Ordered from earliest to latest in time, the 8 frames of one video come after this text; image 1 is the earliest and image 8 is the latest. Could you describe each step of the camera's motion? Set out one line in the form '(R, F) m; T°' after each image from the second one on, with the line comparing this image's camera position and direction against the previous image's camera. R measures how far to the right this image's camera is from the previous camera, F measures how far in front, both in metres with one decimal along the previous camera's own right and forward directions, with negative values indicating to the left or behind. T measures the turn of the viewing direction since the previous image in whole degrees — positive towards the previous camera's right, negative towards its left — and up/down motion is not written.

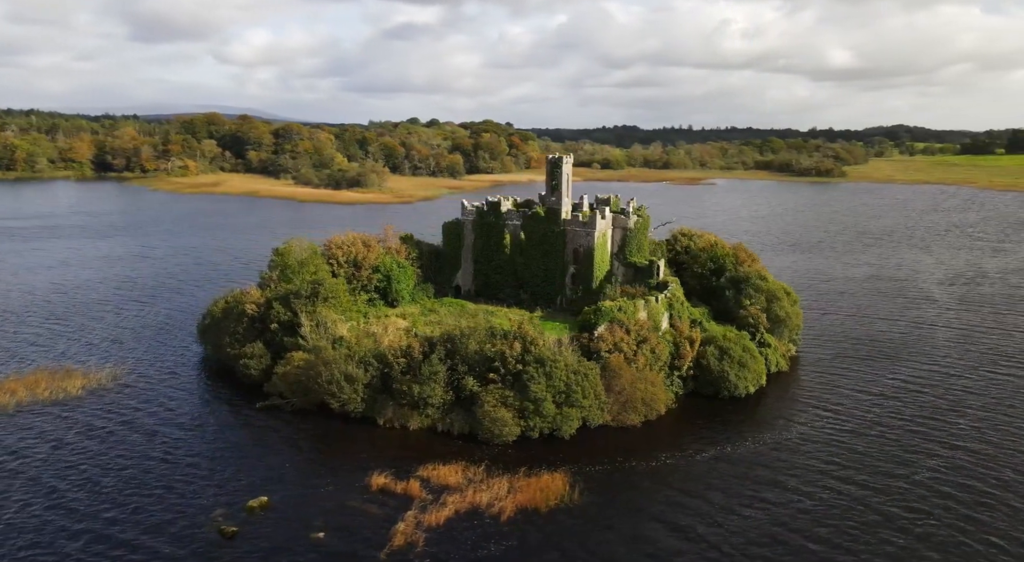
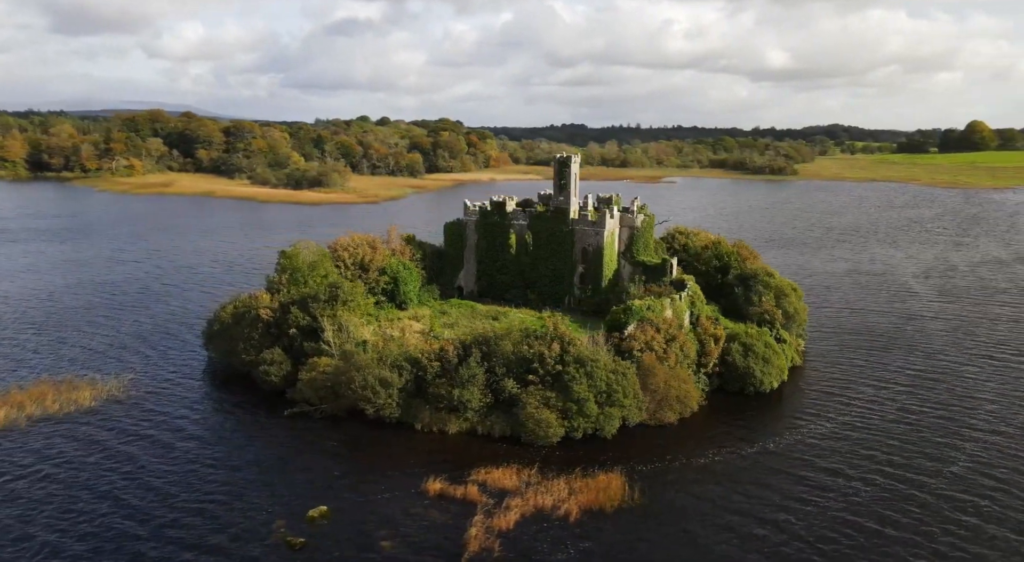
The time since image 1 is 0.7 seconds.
(-4.9, +0.2) m; +4°
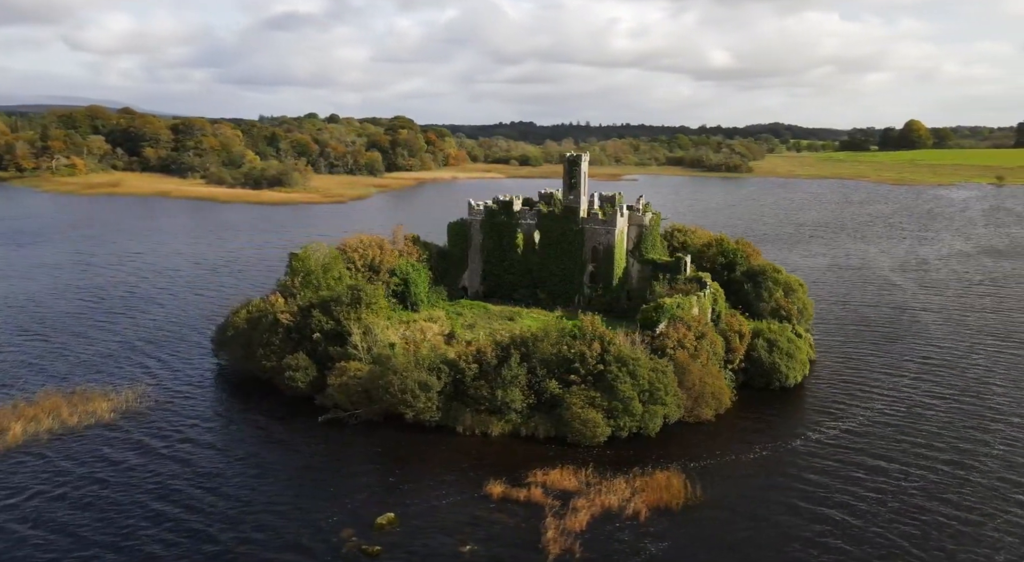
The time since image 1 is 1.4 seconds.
(-5.1, +0.3) m; +4°
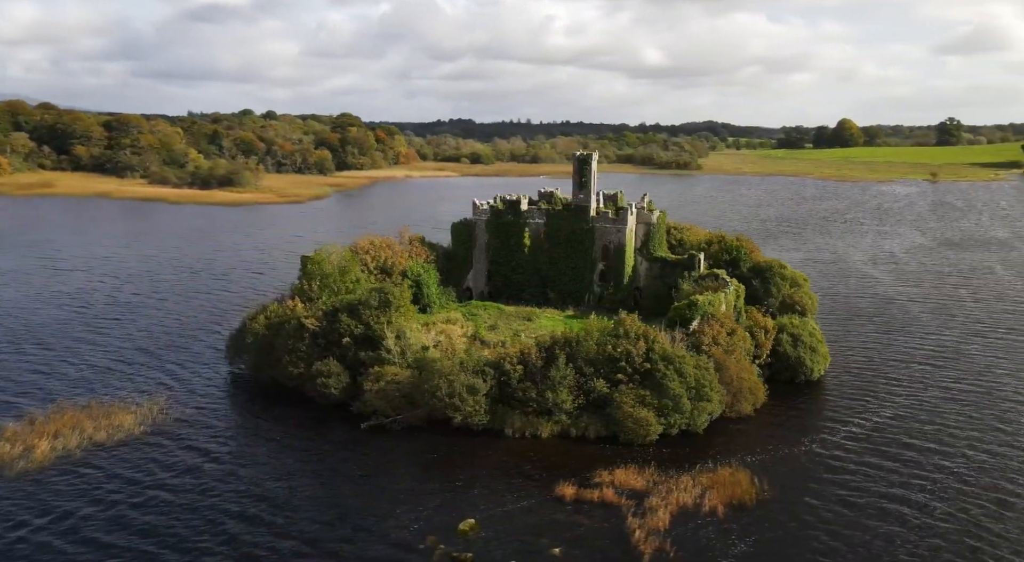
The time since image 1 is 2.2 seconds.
(-5.9, +0.5) m; +5°
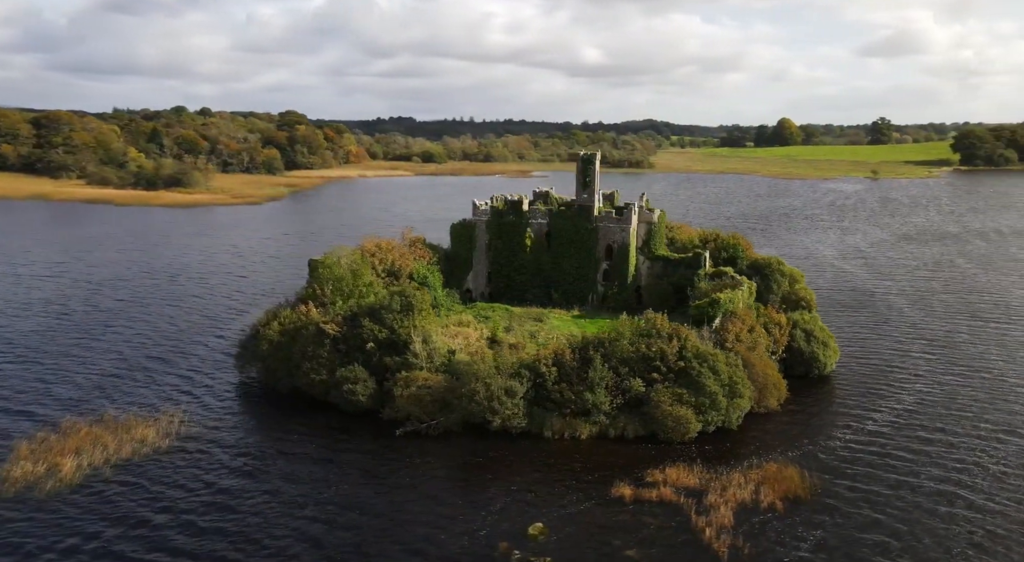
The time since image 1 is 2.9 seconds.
(-5.2, +0.4) m; +5°
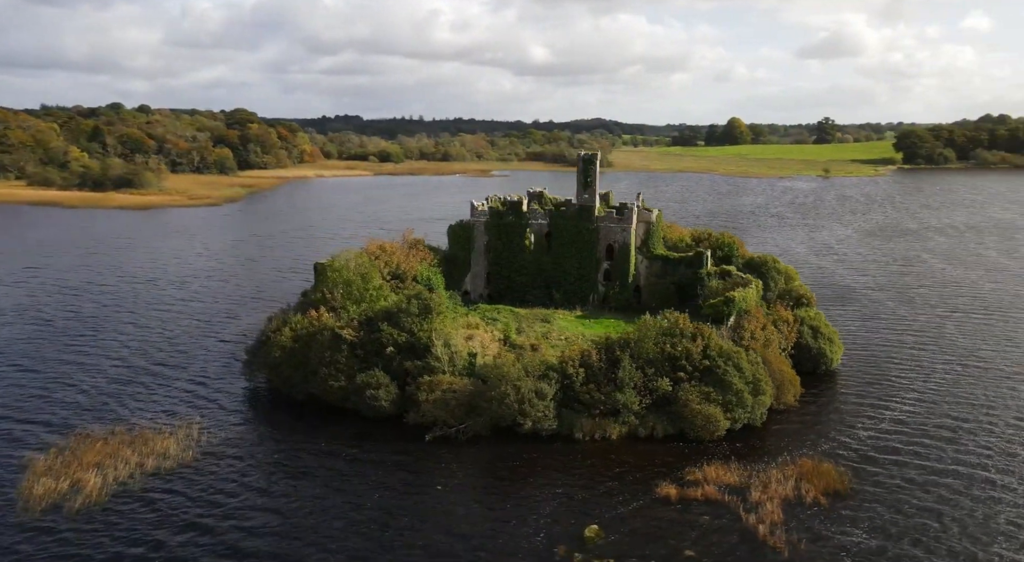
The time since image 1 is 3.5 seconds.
(-4.3, +0.4) m; +4°
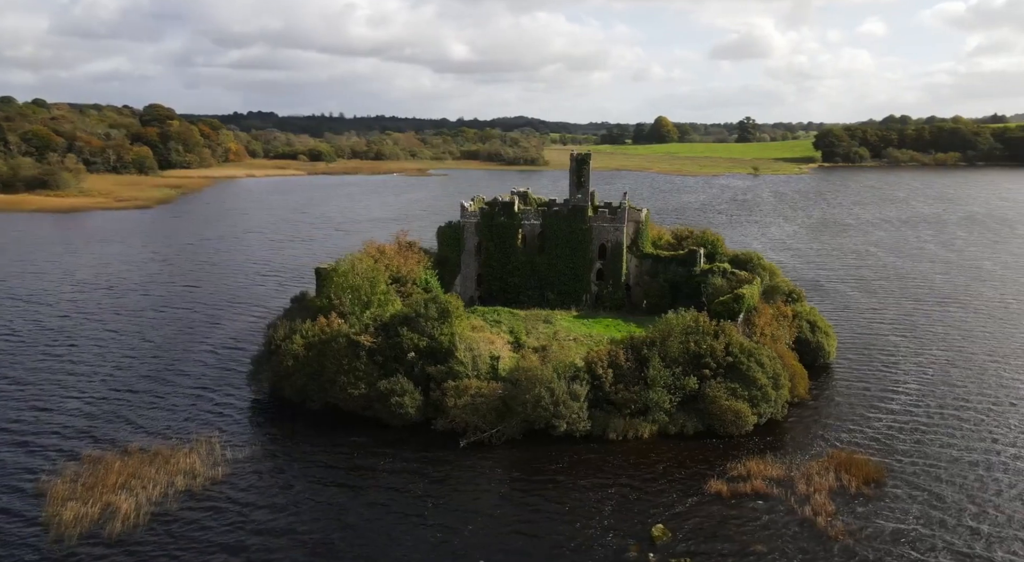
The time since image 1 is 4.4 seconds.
(-5.8, +0.7) m; +6°
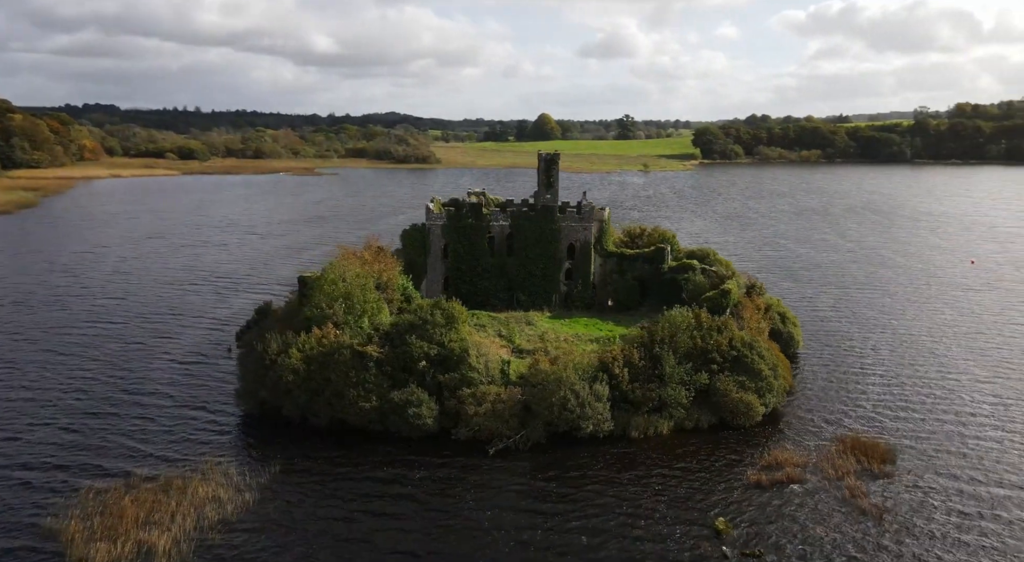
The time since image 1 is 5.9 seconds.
(-7.7, +1.3) m; +10°
